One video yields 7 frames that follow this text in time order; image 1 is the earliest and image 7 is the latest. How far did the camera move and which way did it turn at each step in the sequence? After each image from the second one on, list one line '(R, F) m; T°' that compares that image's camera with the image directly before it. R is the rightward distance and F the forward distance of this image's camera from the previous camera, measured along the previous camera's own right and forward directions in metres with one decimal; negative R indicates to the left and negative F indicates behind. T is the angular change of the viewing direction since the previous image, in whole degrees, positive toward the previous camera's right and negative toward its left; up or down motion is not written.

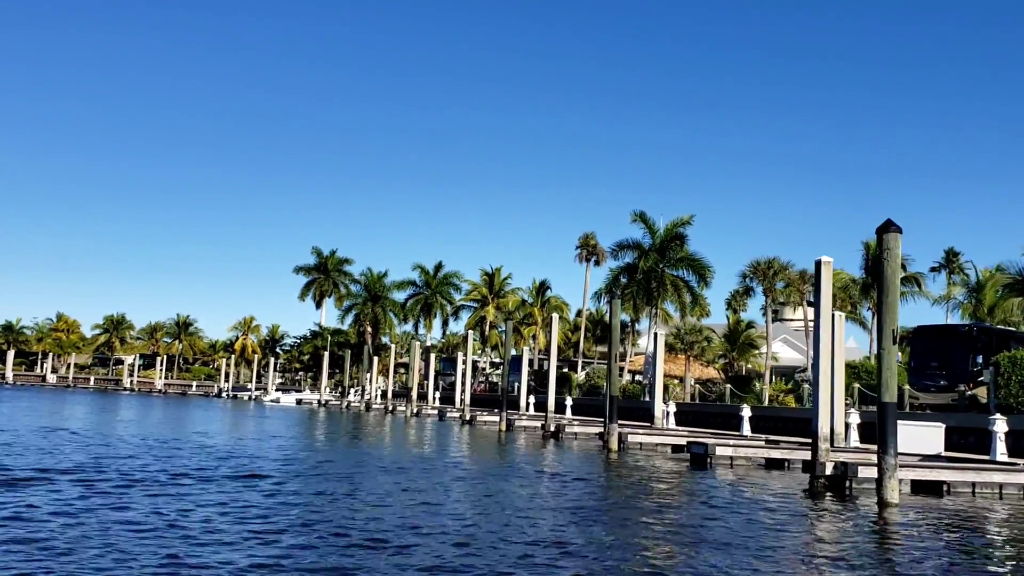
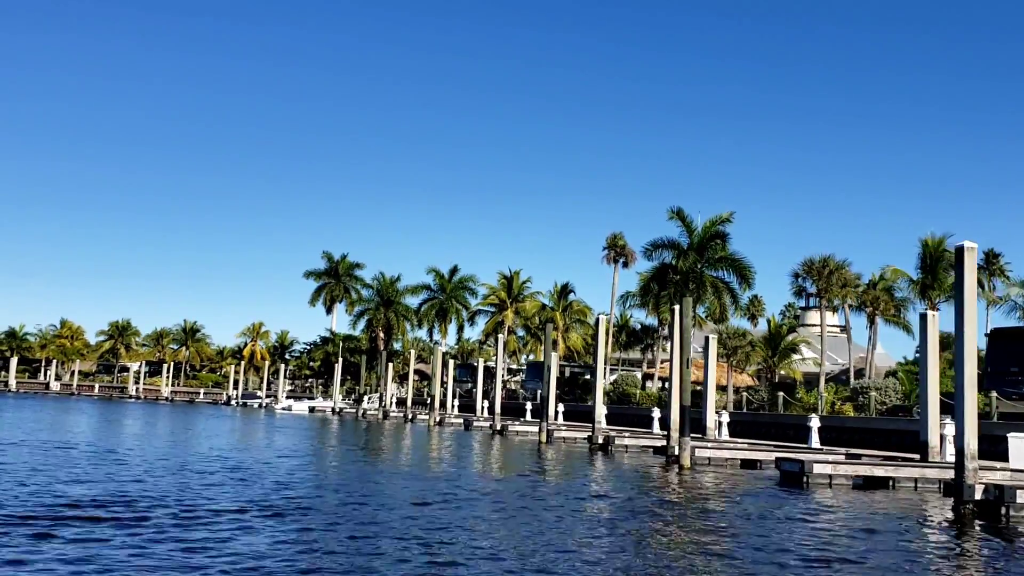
(-1.1, +2.4) m; 0°
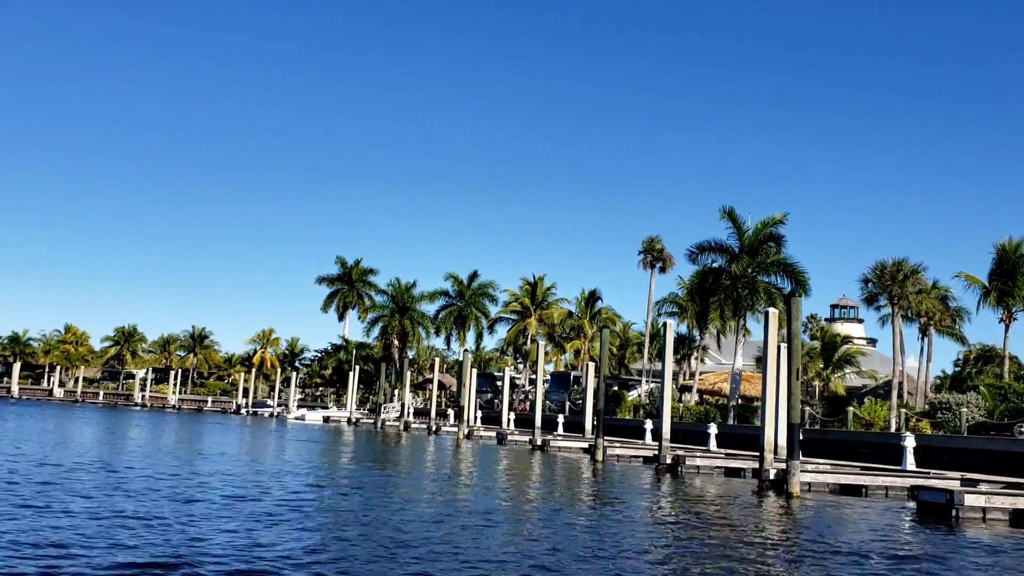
(-1.3, +2.7) m; 0°
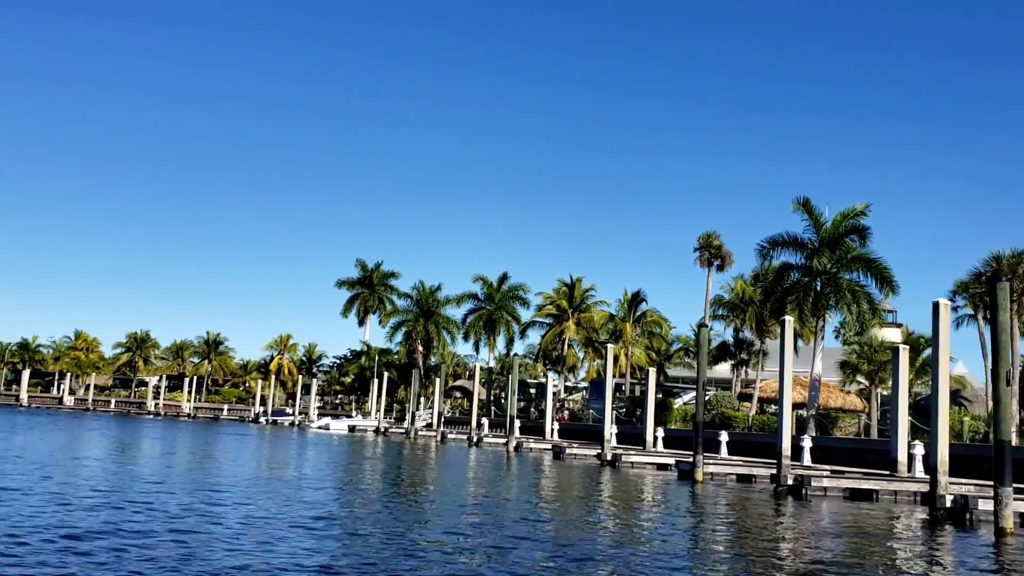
(-1.8, +3.3) m; 0°
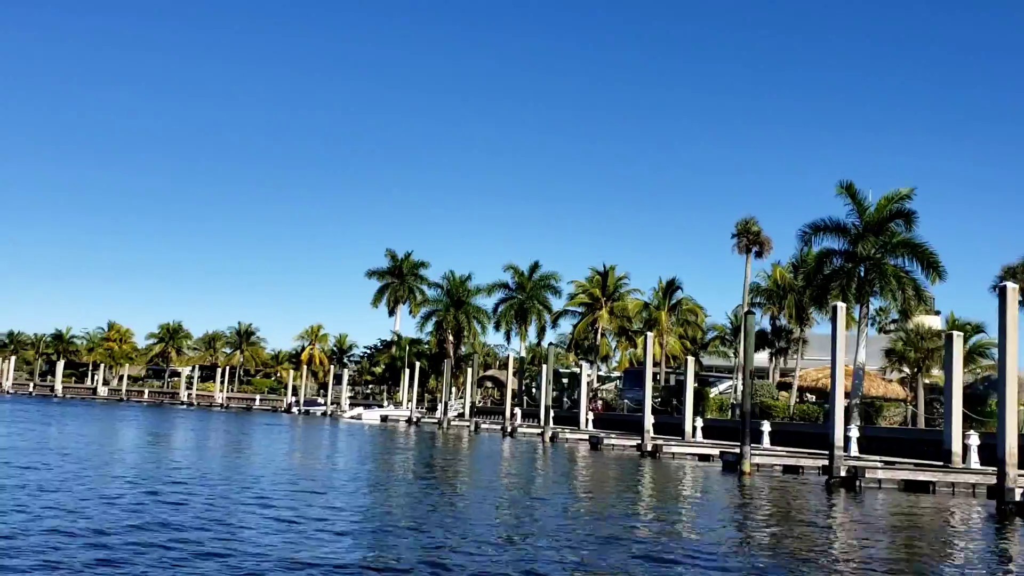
(-0.3, +0.6) m; -2°
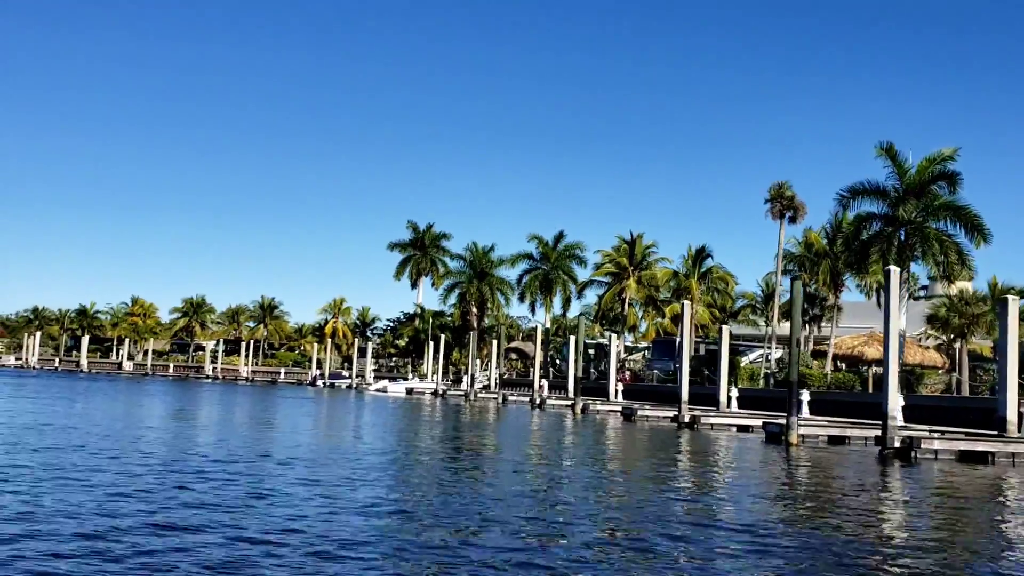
(-0.4, +0.7) m; -1°
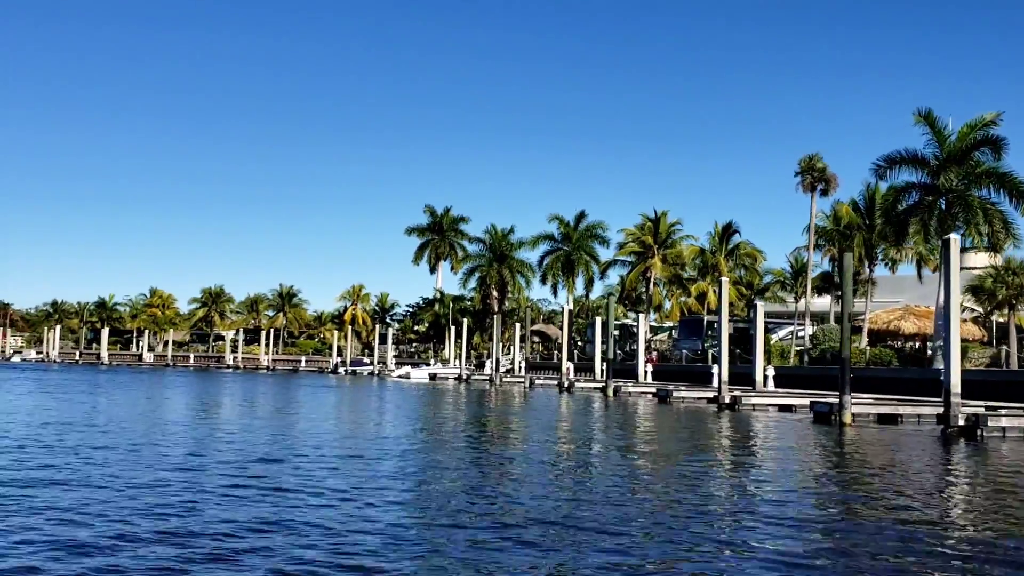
(-0.4, +0.9) m; -1°
